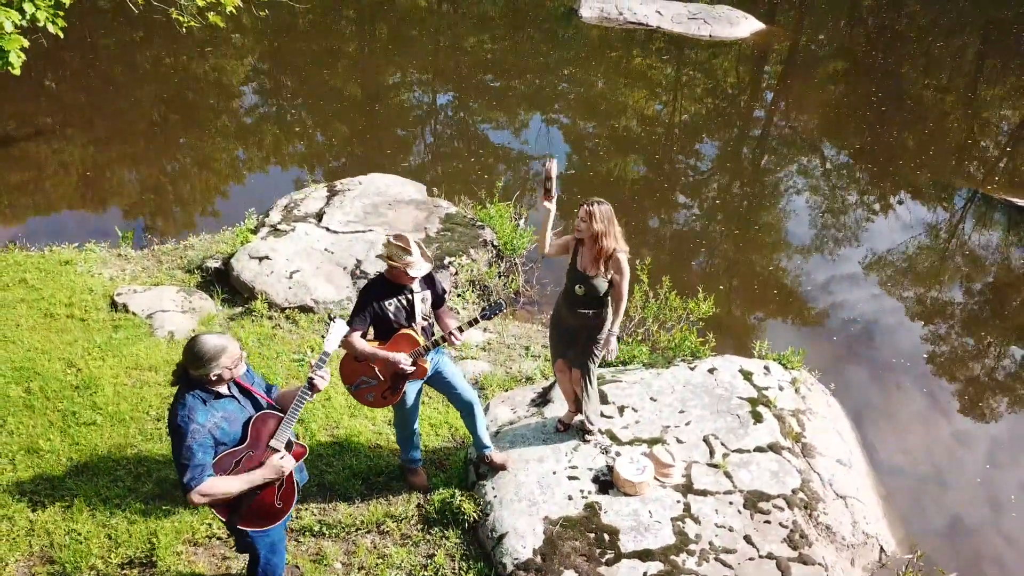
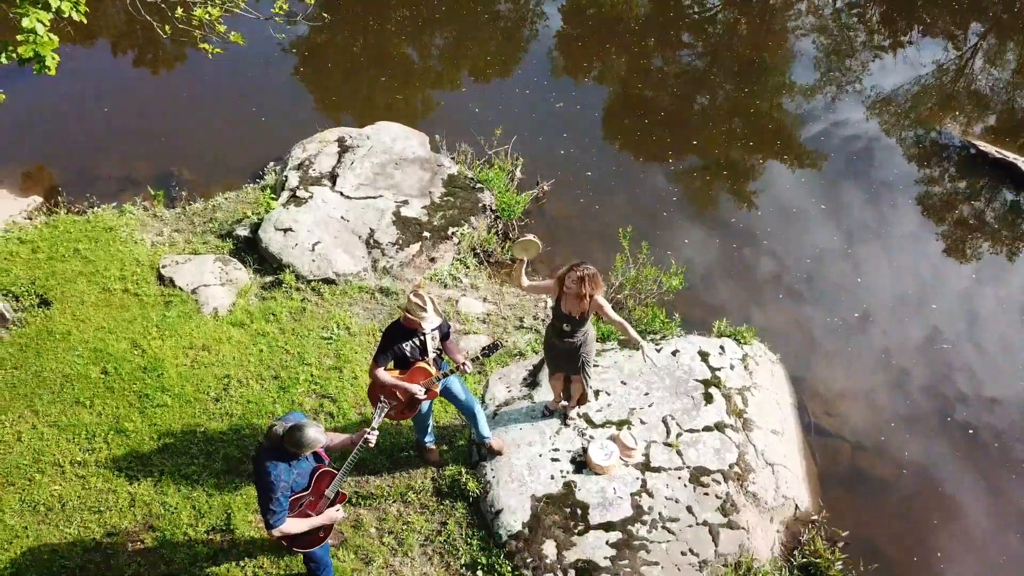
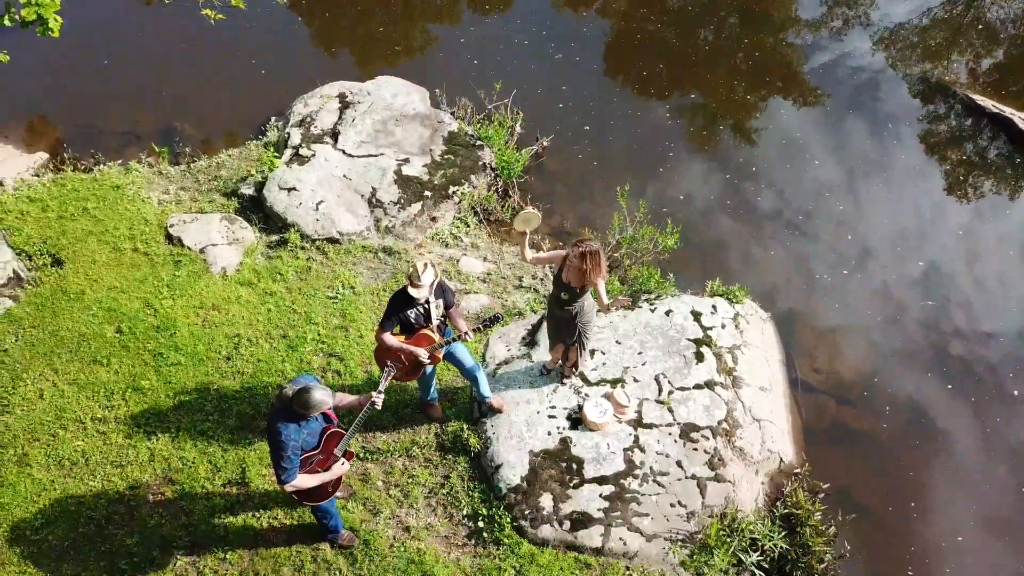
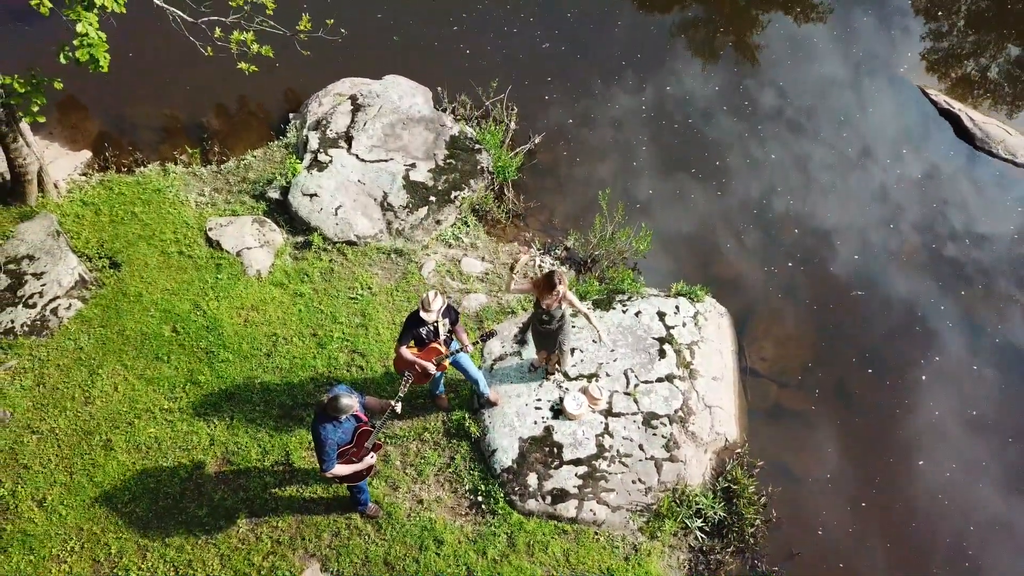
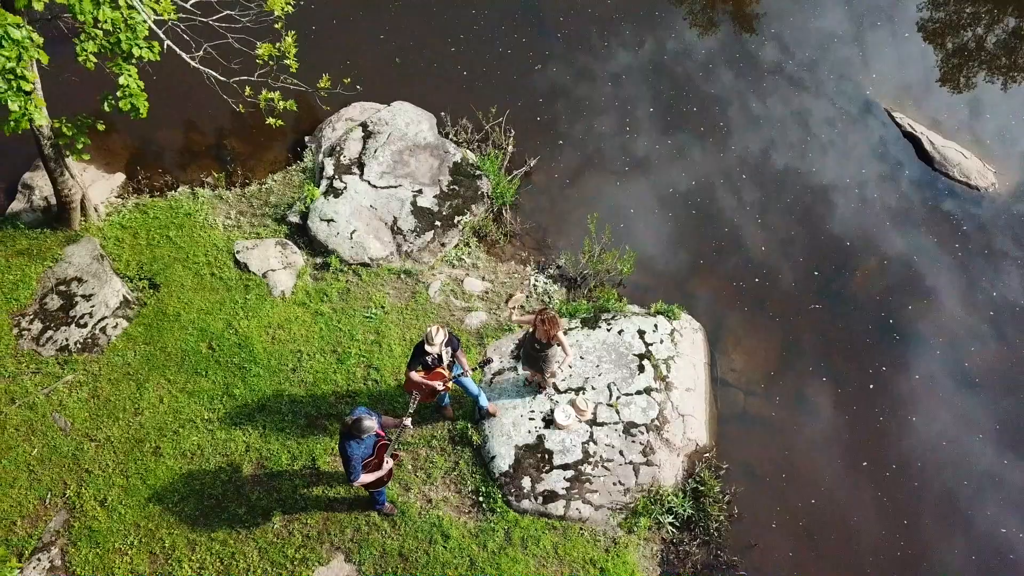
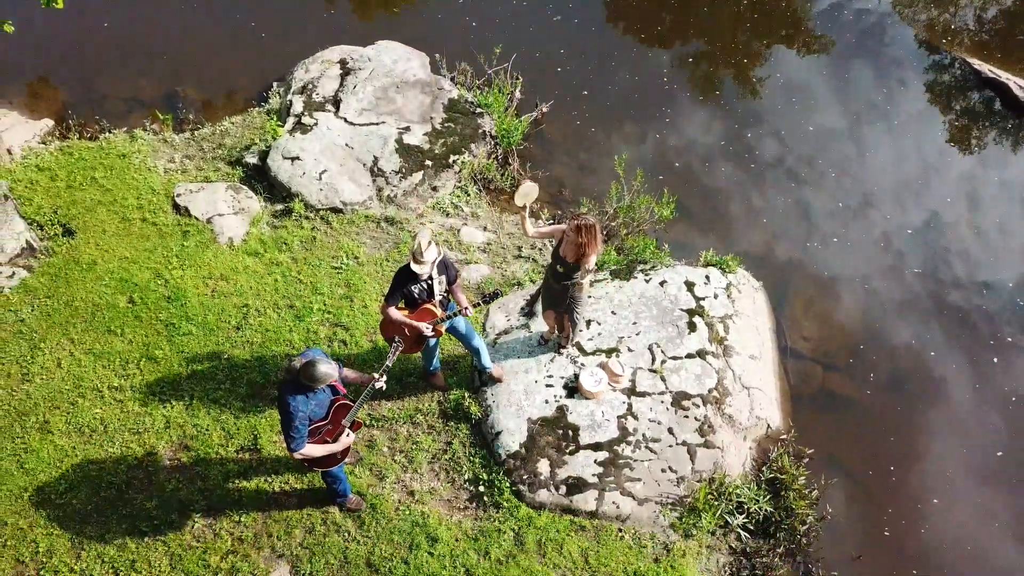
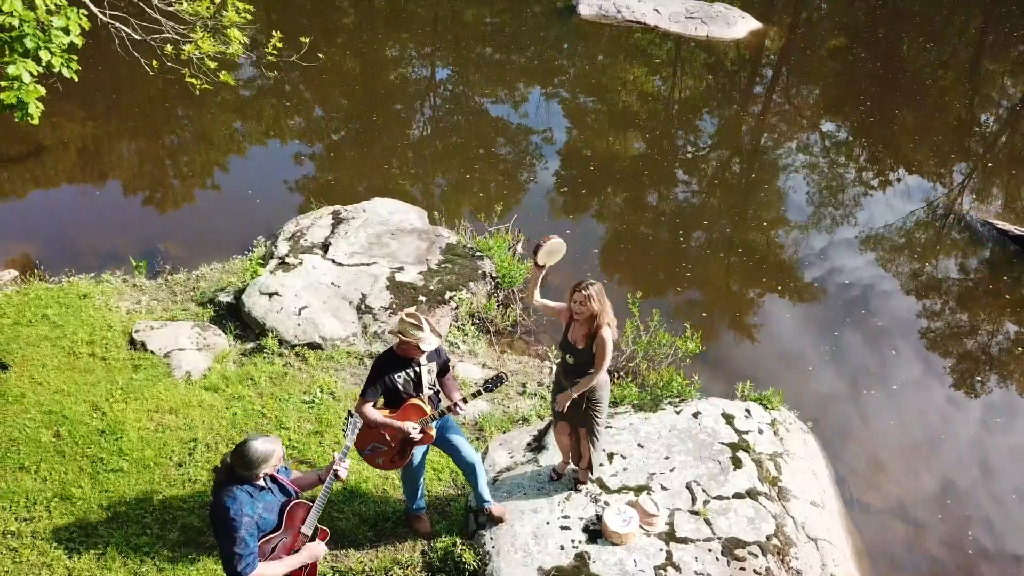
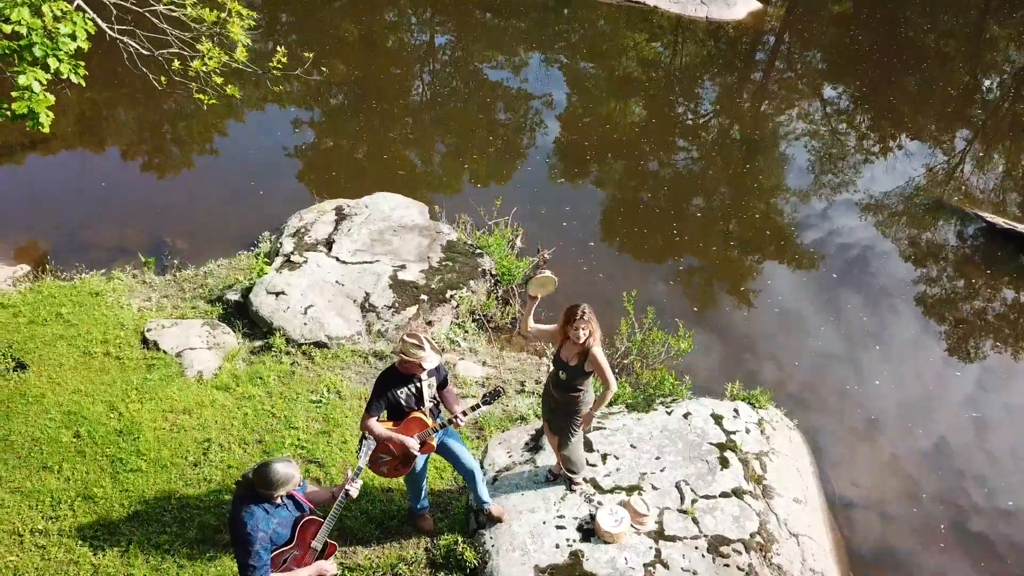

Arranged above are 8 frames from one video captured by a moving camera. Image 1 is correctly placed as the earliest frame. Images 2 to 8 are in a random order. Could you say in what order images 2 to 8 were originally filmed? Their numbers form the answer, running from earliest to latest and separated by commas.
7, 8, 2, 3, 6, 4, 5
